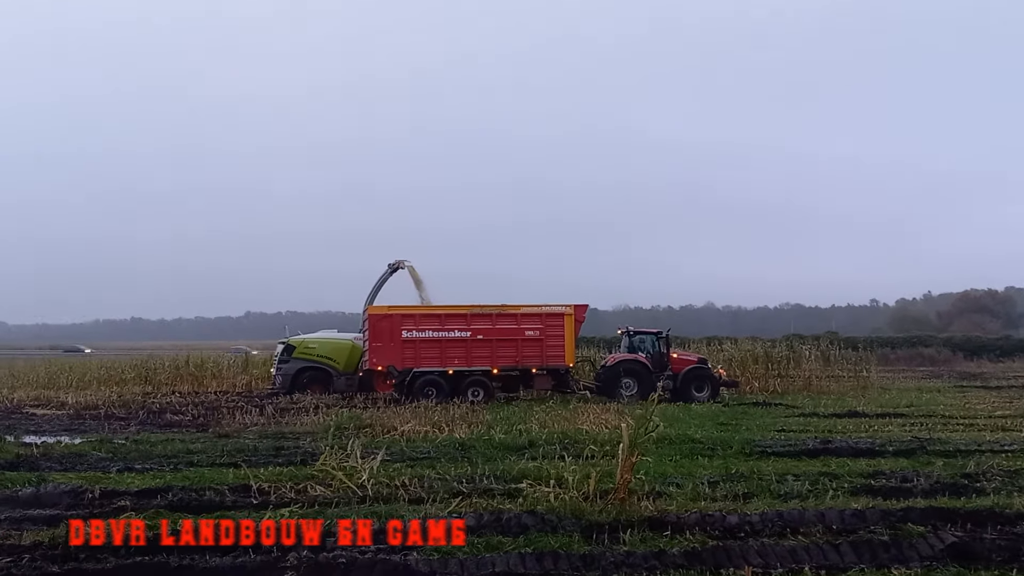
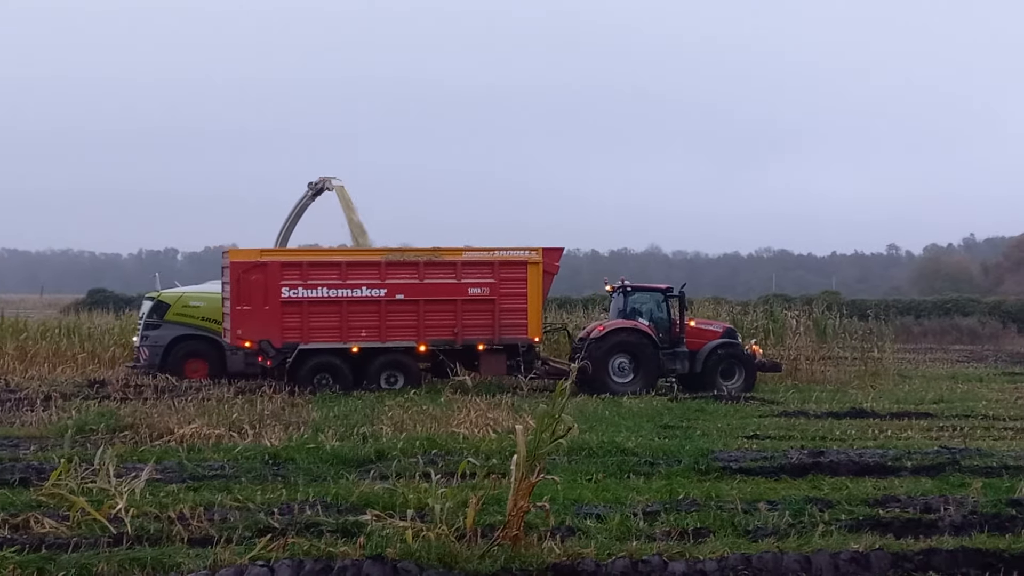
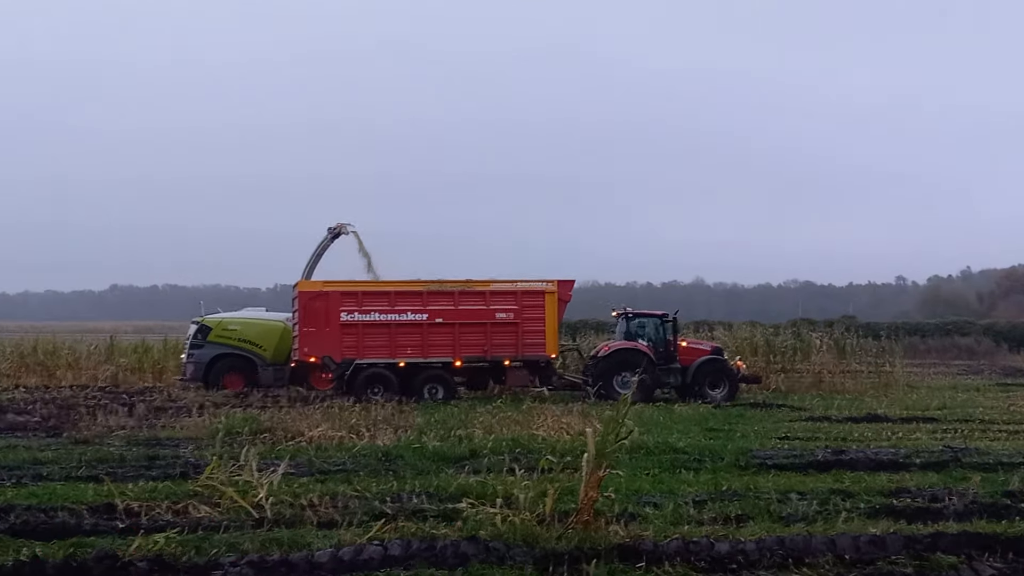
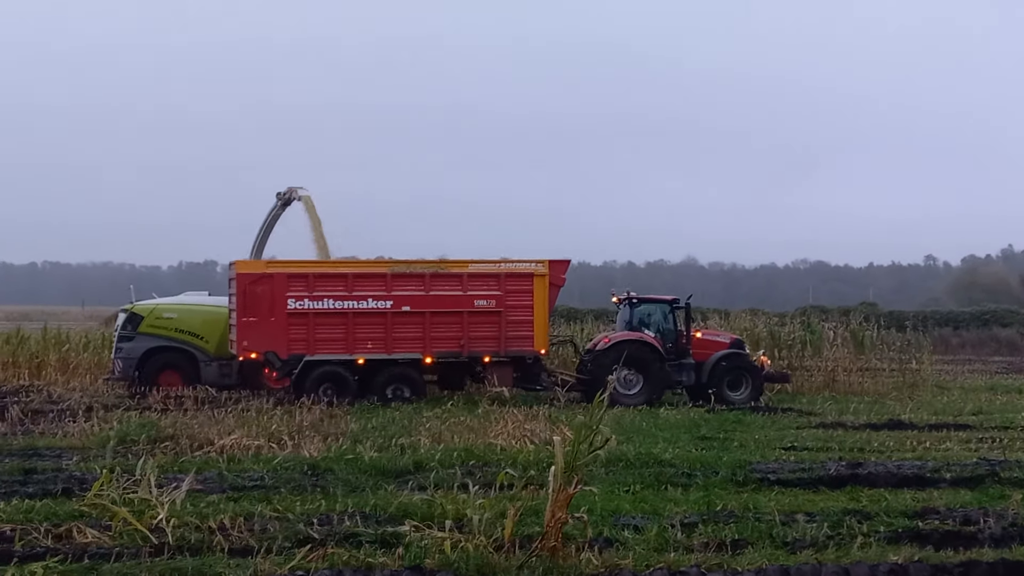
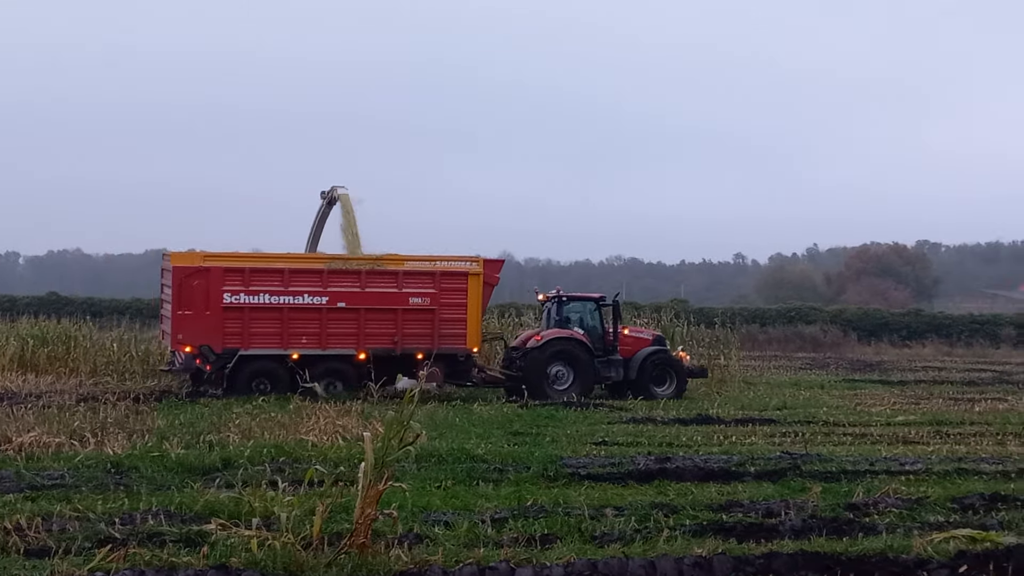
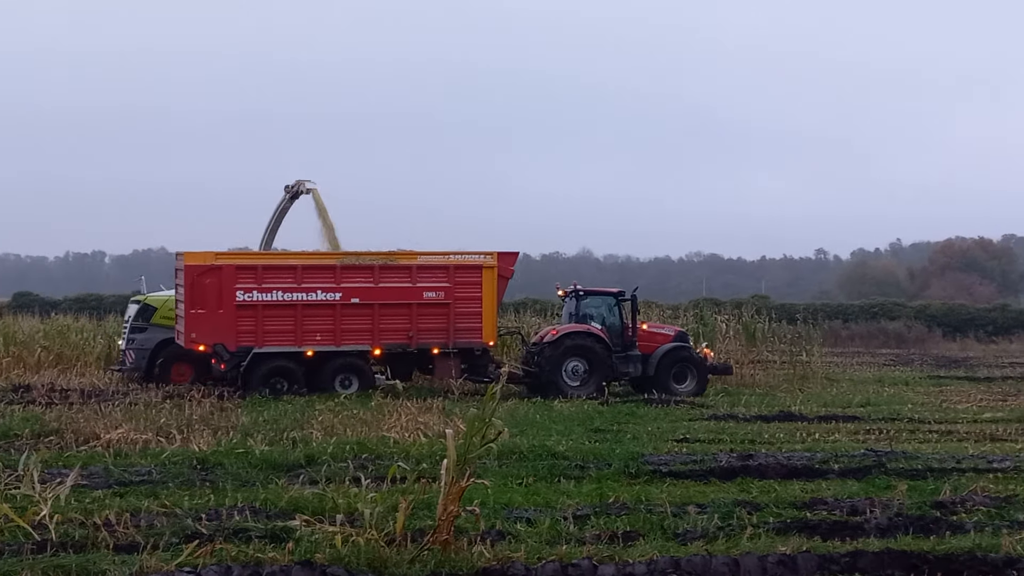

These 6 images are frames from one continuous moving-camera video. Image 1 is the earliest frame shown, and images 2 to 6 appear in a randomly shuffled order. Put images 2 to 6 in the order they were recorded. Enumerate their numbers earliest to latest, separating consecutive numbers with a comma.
3, 4, 2, 6, 5
